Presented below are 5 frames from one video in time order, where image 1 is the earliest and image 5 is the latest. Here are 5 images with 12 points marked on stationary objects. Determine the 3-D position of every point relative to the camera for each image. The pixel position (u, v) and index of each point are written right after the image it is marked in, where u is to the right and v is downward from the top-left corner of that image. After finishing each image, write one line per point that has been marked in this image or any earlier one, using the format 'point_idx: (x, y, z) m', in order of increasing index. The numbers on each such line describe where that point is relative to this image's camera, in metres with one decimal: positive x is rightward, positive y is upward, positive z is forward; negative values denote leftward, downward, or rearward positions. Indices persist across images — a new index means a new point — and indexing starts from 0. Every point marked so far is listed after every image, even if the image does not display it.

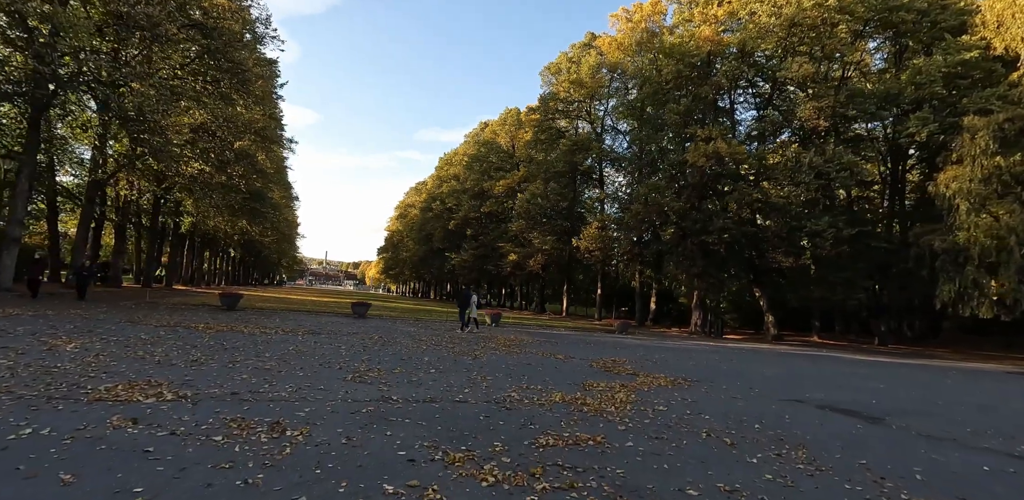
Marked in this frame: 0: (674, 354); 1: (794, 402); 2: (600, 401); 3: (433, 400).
0: (+4.6, -2.9, +16.0) m
1: (+4.4, -2.4, +8.8) m
2: (+1.1, -2.0, +7.4) m
3: (-1.0, -1.8, +6.9) m
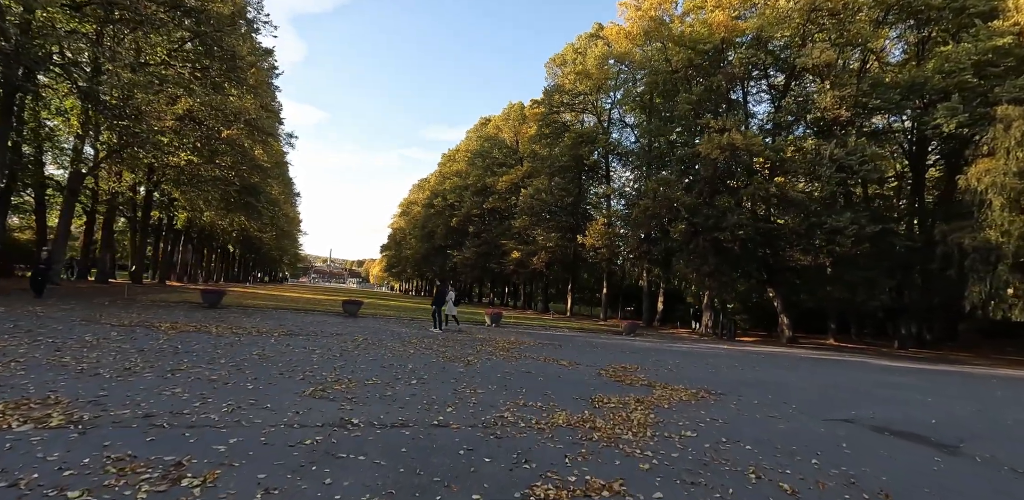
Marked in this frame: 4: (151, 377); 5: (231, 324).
0: (+4.6, -2.8, +14.6) m
1: (+4.3, -2.3, +7.3) m
2: (+1.1, -1.9, +6.0) m
3: (-1.0, -1.7, +5.5) m
4: (-4.3, -1.5, +6.7) m
5: (-7.1, -1.8, +14.1) m
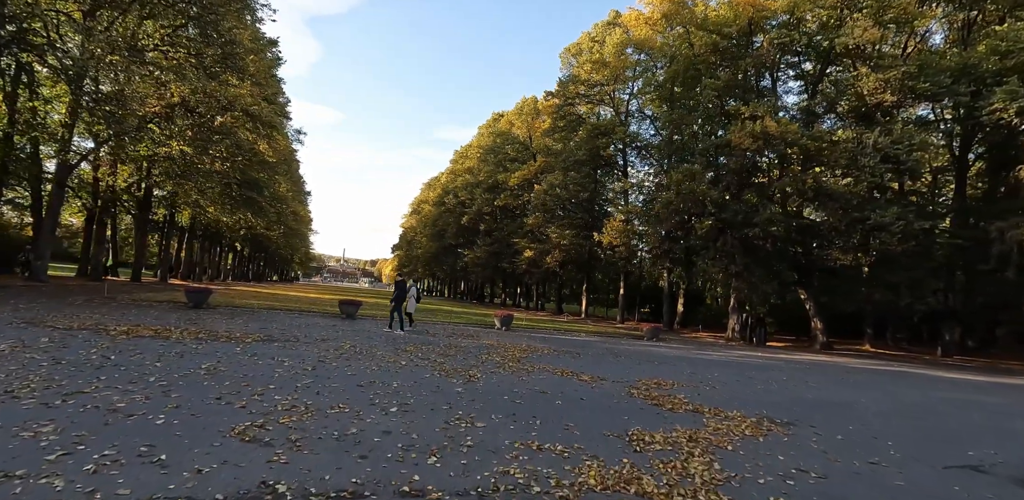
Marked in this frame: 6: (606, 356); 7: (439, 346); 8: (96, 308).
0: (+4.9, -2.7, +12.6) m
1: (+4.4, -2.1, +5.4) m
2: (+1.1, -1.7, +4.1) m
3: (-1.0, -1.5, +3.6) m
4: (-4.2, -1.4, +5.0) m
5: (-6.8, -1.7, +12.4) m
6: (+2.3, -2.6, +13.8) m
7: (-1.6, -2.1, +12.4) m
8: (-10.8, -1.5, +14.7) m
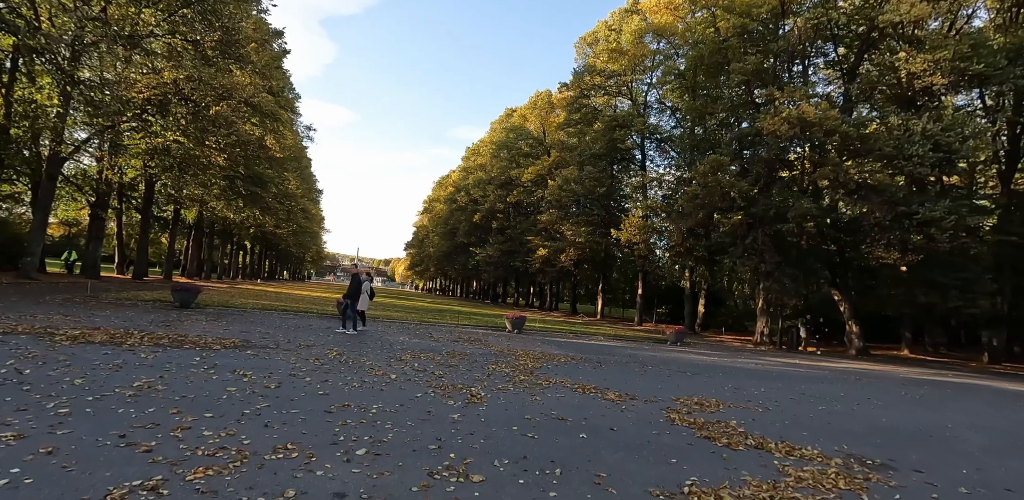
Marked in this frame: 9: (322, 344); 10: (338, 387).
0: (+5.1, -2.6, +10.9) m
1: (+4.5, -2.0, +3.7) m
2: (+1.2, -1.6, +2.5) m
3: (-1.0, -1.4, +2.1) m
4: (-4.2, -1.2, +3.5) m
5: (-6.6, -1.6, +11.0) m
6: (+2.5, -2.5, +12.1) m
7: (-1.4, -2.0, +10.8) m
8: (-10.6, -1.4, +13.4) m
9: (-3.6, -1.8, +10.8) m
10: (-2.1, -1.7, +6.9) m
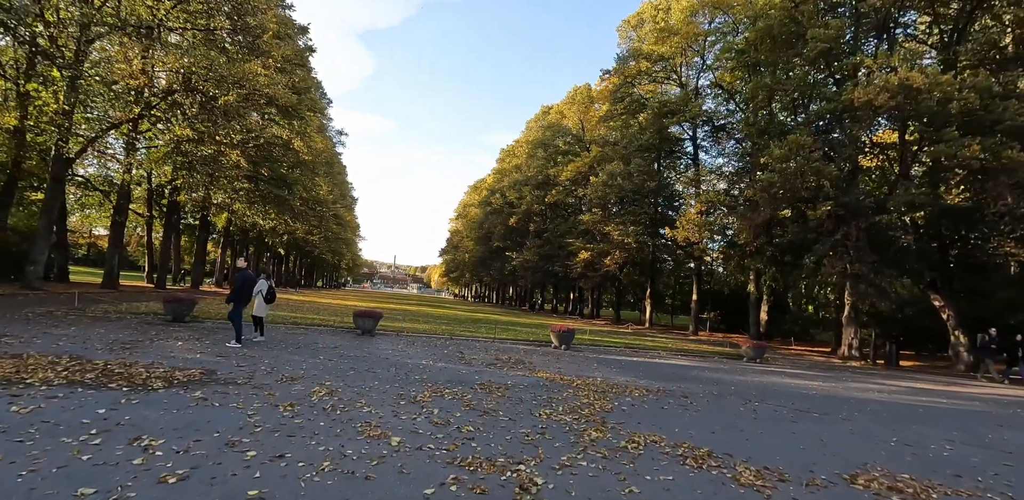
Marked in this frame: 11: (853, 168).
0: (+5.9, -2.4, +7.5) m
1: (+4.8, -1.8, +0.4) m
2: (+1.4, -1.4, -0.6) m
3: (-0.7, -1.3, -0.9) m
4: (-3.8, -1.2, +0.7) m
5: (-5.8, -1.6, +8.4) m
6: (+3.4, -2.4, +8.9) m
7: (-0.6, -1.9, +7.9) m
8: (-9.6, -1.5, +11.0) m
9: (-2.8, -1.8, +8.0) m
10: (-1.6, -1.6, +4.0) m
11: (+12.0, +2.9, +19.8) m
